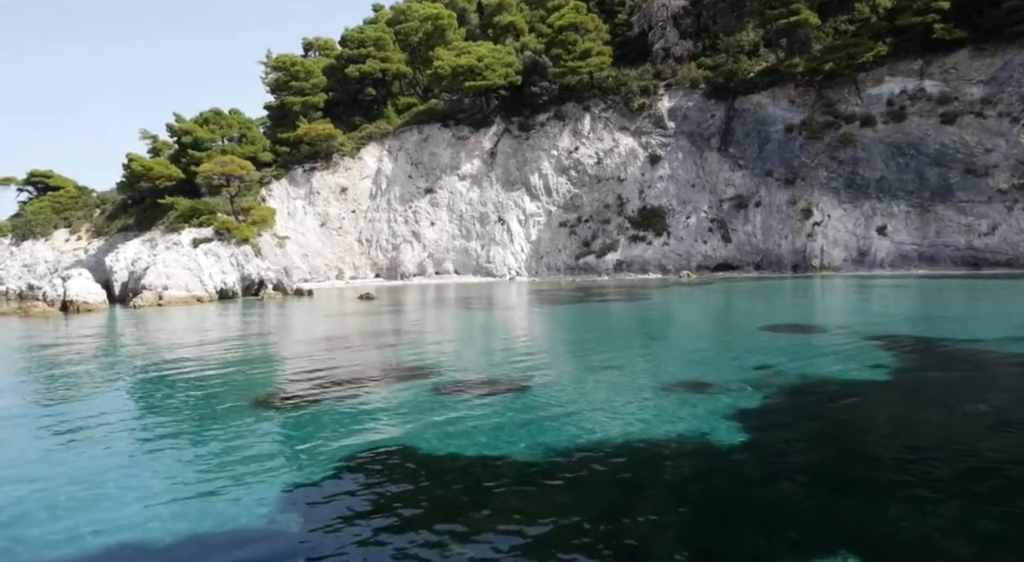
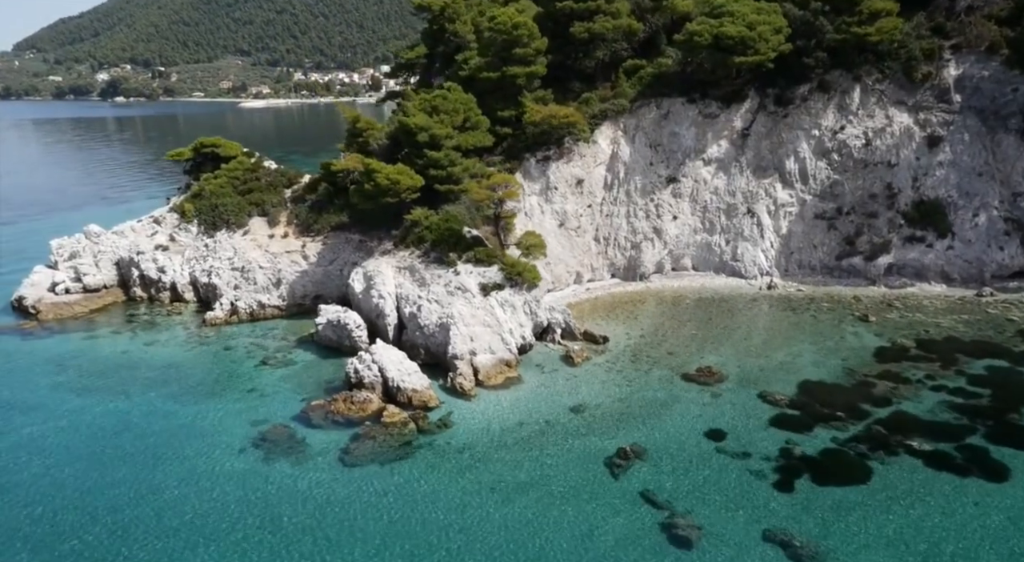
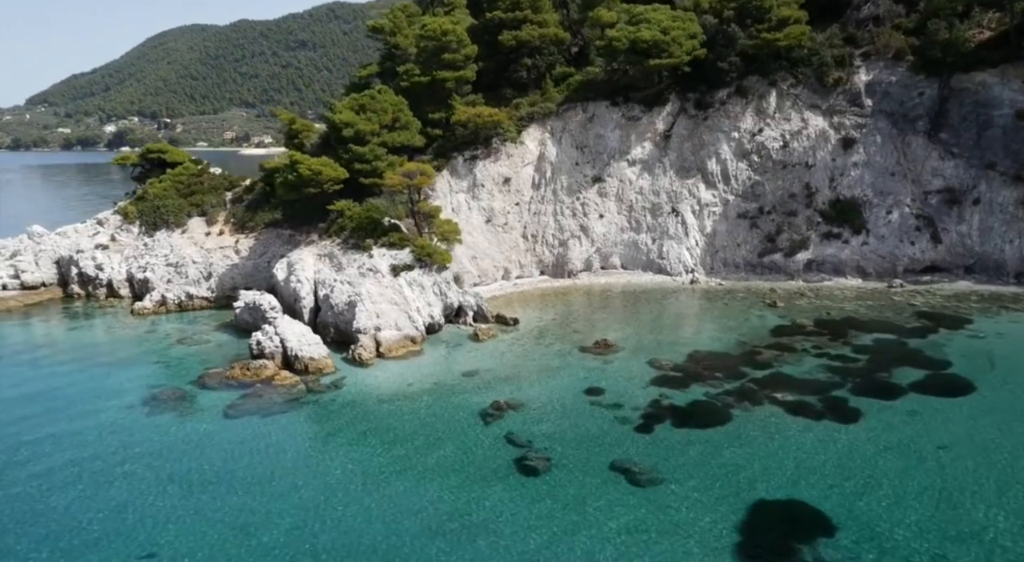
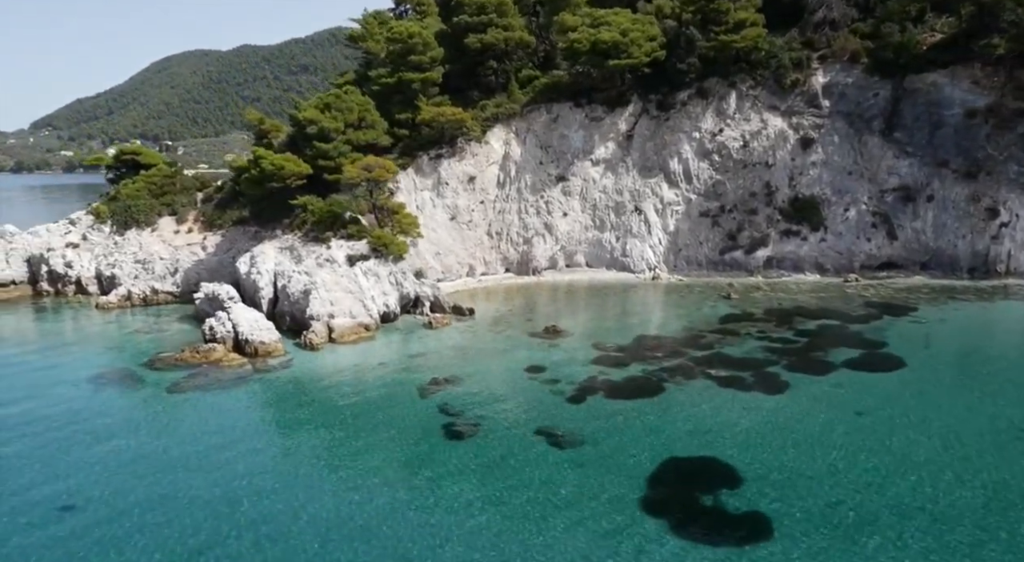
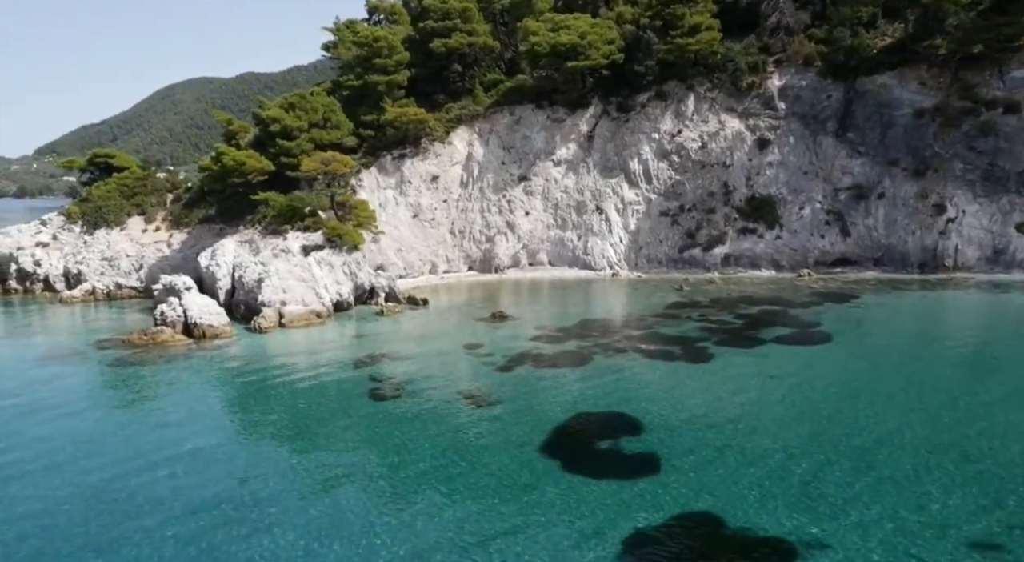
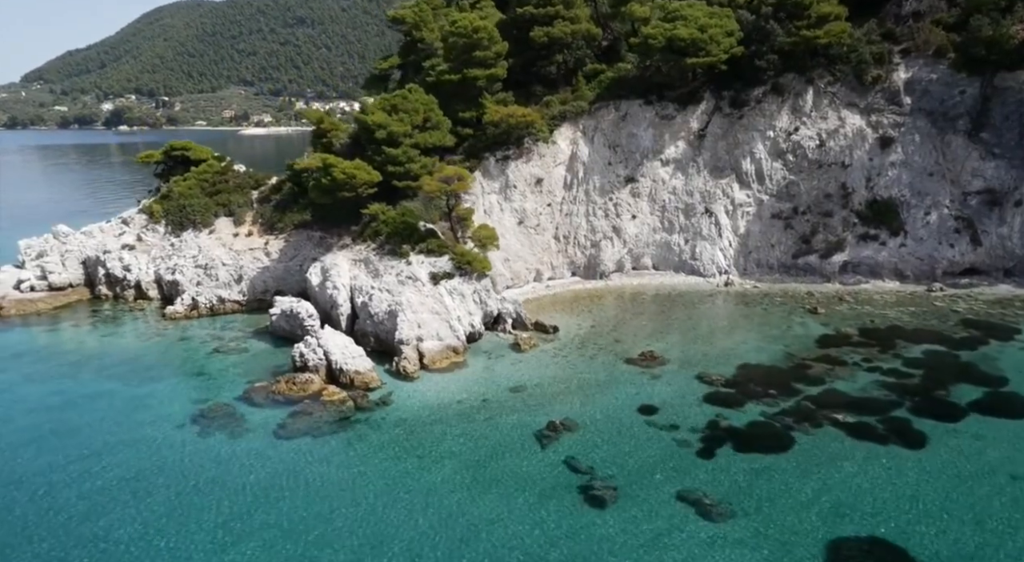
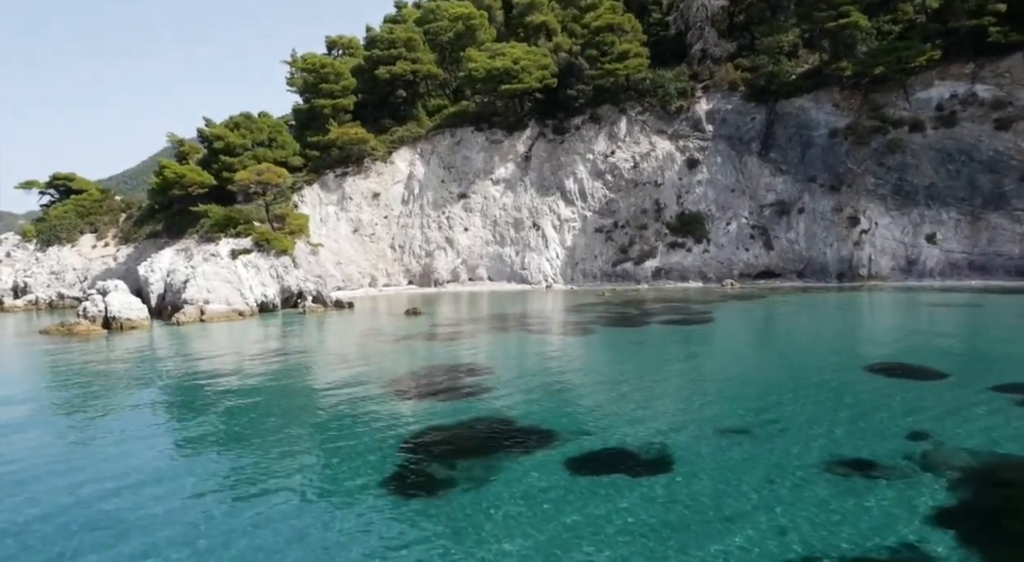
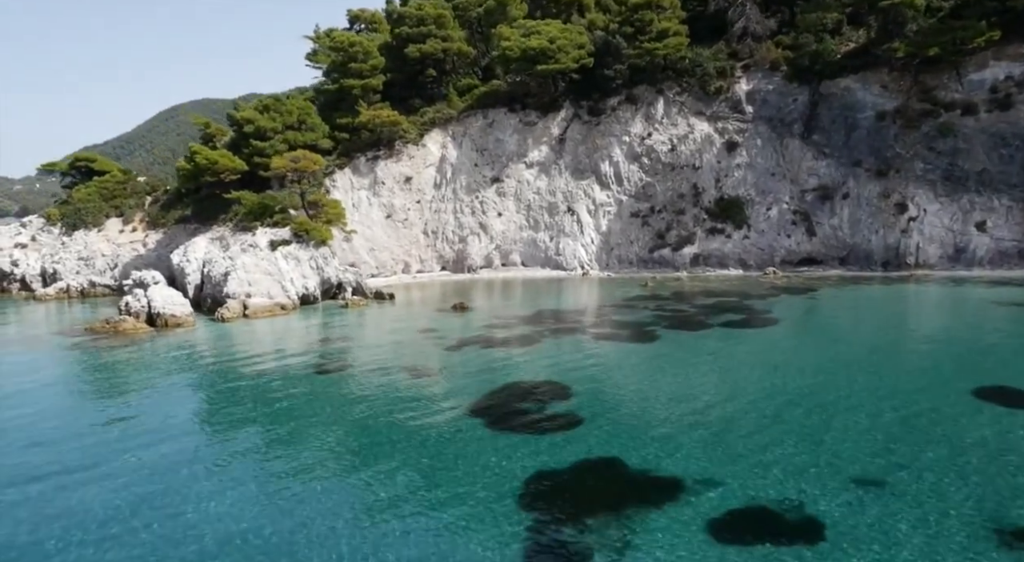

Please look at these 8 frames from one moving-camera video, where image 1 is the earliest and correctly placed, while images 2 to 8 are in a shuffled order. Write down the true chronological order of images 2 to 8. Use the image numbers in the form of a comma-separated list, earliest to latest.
7, 8, 5, 4, 3, 6, 2
